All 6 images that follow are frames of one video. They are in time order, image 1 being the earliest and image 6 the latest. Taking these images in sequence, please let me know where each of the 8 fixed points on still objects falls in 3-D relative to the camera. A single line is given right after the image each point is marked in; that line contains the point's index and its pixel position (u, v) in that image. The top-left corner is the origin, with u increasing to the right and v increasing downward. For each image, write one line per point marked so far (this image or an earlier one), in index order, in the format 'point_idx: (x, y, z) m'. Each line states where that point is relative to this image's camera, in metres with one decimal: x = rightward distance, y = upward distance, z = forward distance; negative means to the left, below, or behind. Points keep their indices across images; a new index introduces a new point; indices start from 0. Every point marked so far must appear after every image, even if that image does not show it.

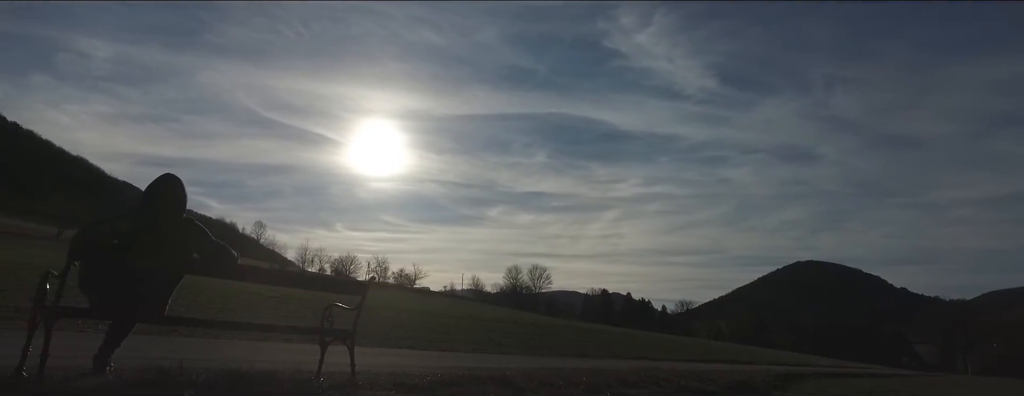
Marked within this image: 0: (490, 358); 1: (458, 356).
0: (-0.2, -2.7, +11.8) m
1: (-0.7, -2.6, +11.7) m
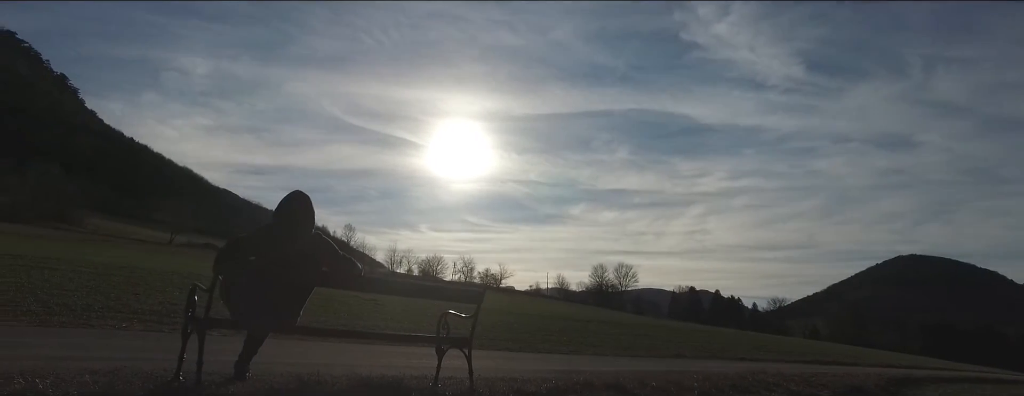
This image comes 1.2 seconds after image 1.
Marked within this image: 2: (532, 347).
0: (+1.5, -2.8, +11.9) m
1: (+1.0, -2.7, +11.9) m
2: (+0.5, -3.4, +16.2) m
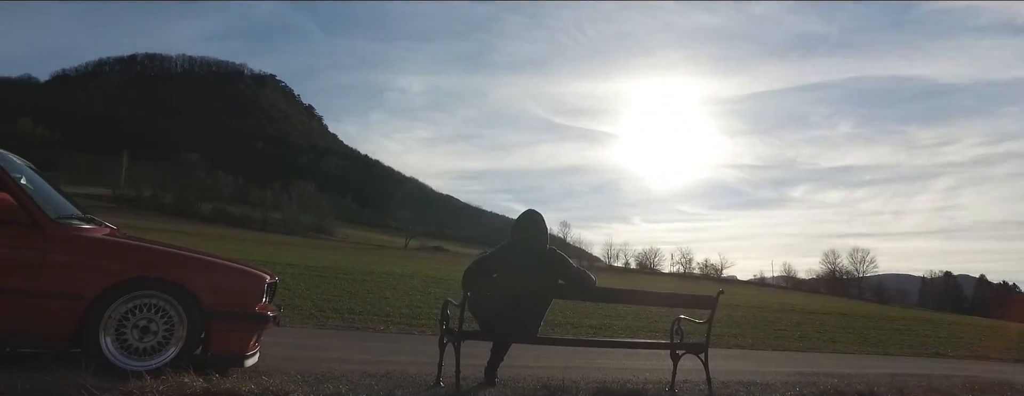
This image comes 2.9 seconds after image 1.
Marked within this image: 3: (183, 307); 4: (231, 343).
0: (+5.3, -2.6, +11.2) m
1: (+4.7, -2.6, +11.3) m
2: (+5.5, -3.2, +15.5) m
3: (-2.7, -0.9, +5.8) m
4: (-2.3, -1.2, +5.9) m
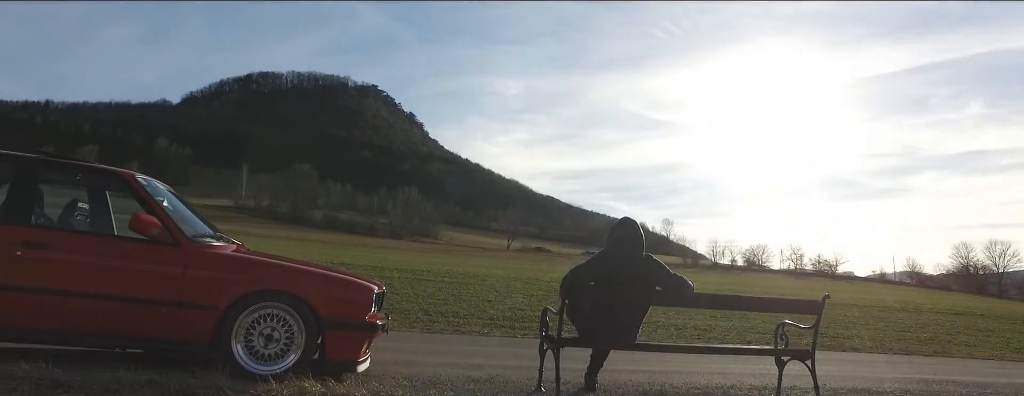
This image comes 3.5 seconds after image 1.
0: (+6.8, -2.5, +10.5) m
1: (+6.3, -2.5, +10.7) m
2: (+7.7, -3.1, +14.7) m
3: (-1.9, -1.0, +6.2) m
4: (-1.5, -1.4, +6.3) m
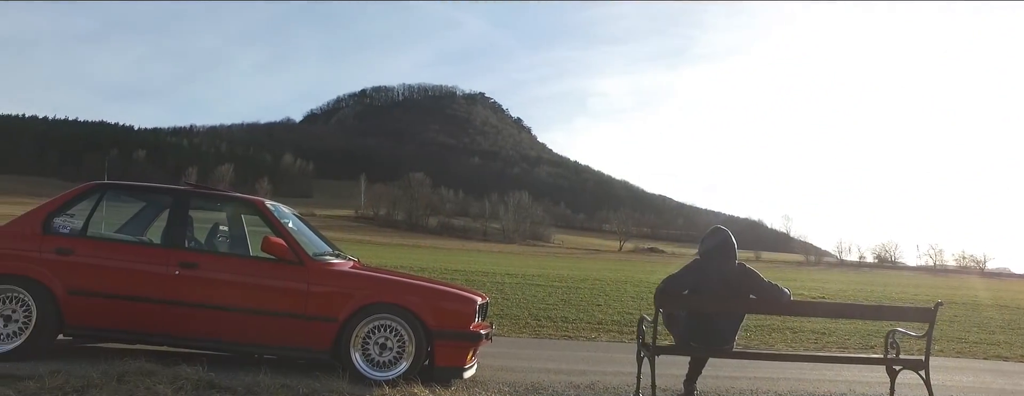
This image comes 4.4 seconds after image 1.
0: (+8.3, -2.4, +9.6) m
1: (+7.8, -2.4, +9.9) m
2: (+9.9, -2.9, +13.7) m
3: (-1.0, -1.2, +6.7) m
4: (-0.6, -1.5, +6.8) m
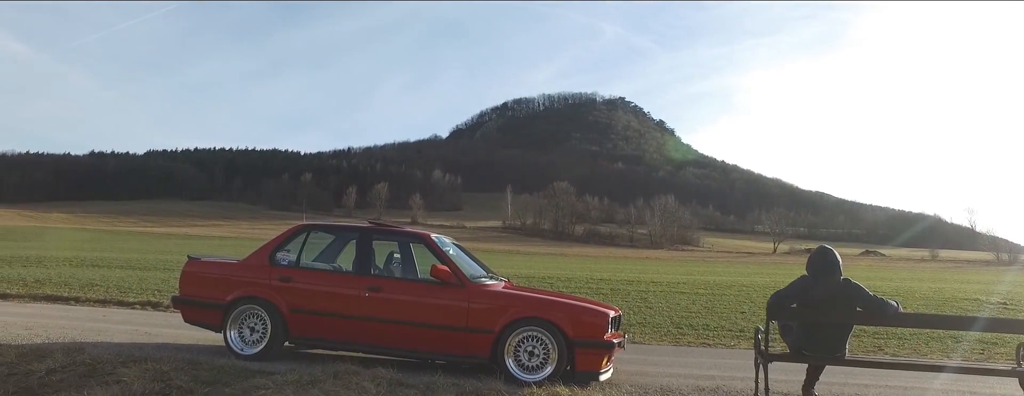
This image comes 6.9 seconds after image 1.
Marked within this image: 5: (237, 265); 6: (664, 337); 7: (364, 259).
0: (+10.2, -2.3, +8.9) m
1: (+9.8, -2.4, +9.3) m
2: (+12.6, -2.9, +12.5) m
3: (+0.5, -1.6, +8.0) m
4: (+0.9, -1.9, +7.9) m
5: (-3.5, -0.8, +8.9) m
6: (+3.3, -3.1, +15.4) m
7: (-1.8, -0.8, +8.7) m
